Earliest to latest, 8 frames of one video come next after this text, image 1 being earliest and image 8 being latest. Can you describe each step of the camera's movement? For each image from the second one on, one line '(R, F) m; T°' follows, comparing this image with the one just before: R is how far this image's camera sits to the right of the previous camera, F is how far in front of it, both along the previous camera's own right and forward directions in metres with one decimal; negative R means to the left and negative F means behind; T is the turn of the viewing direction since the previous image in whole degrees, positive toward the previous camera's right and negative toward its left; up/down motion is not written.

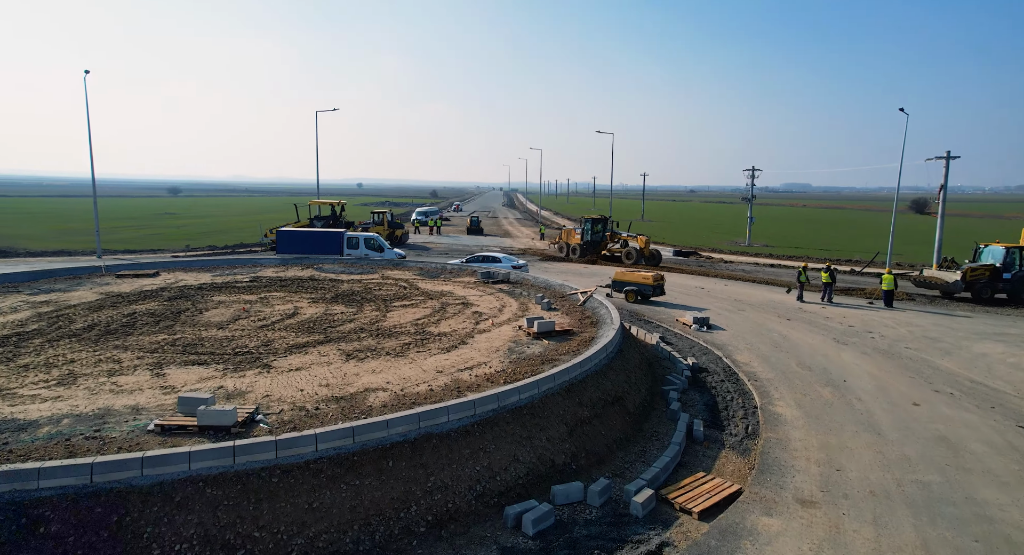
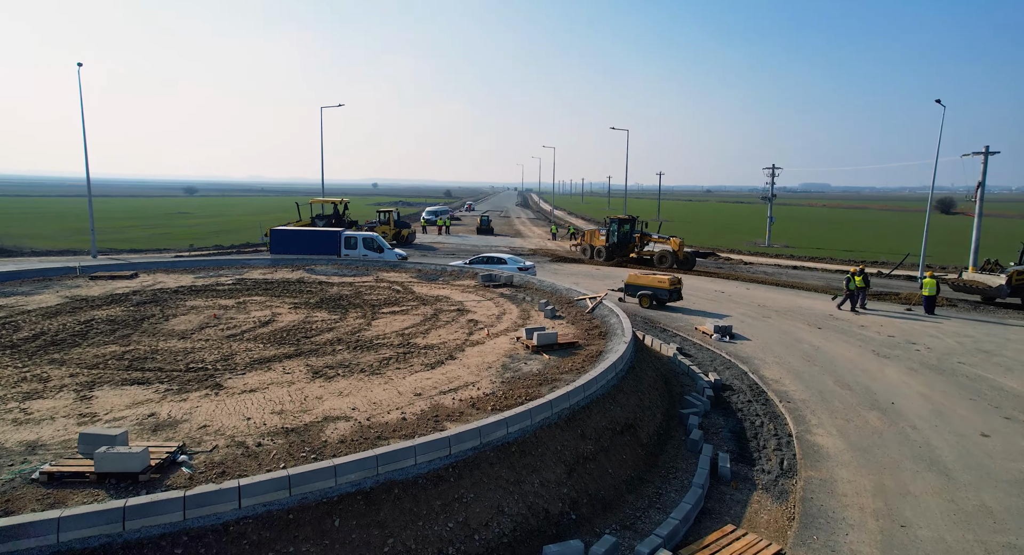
(+0.4, +1.8) m; -1°
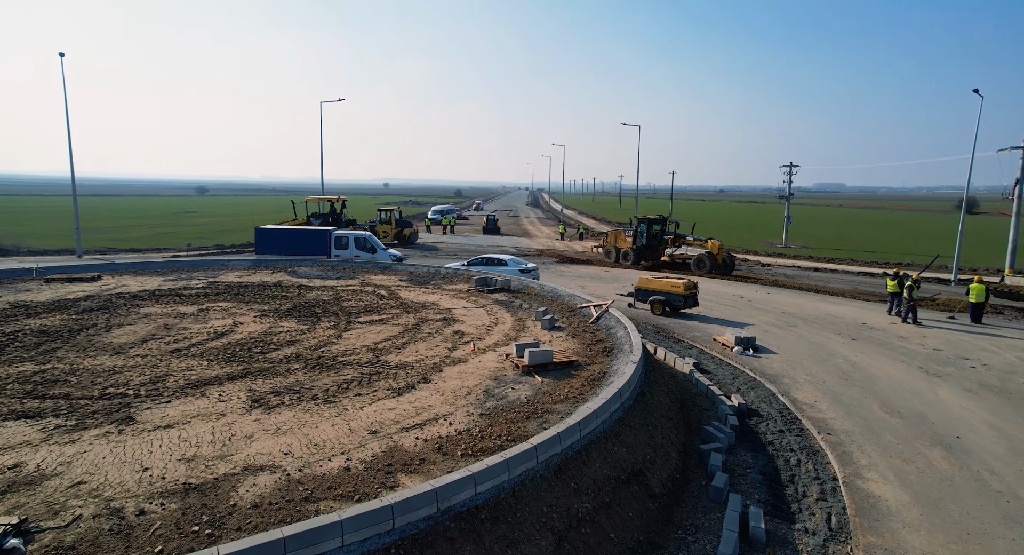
(+0.4, +2.1) m; -1°
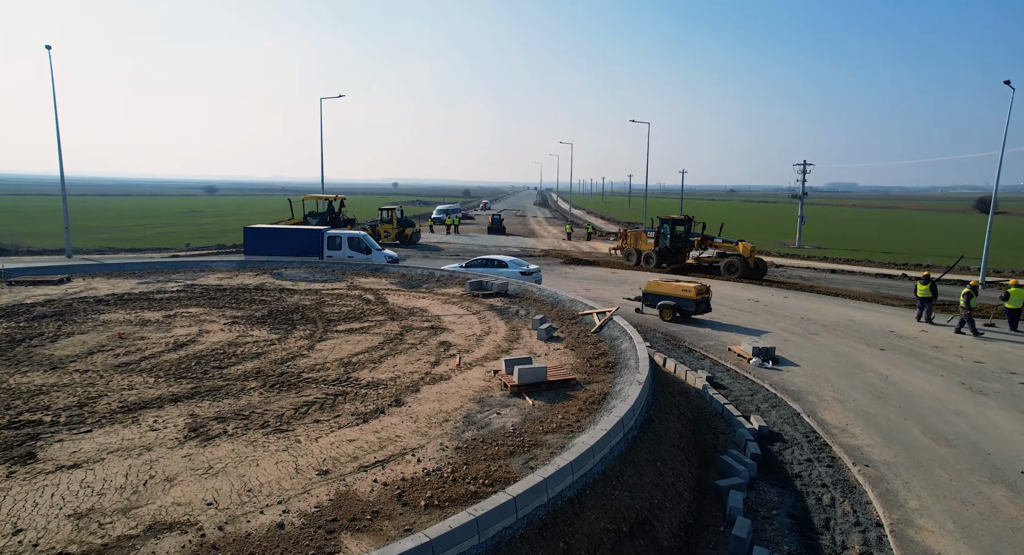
(+0.3, +1.4) m; -1°
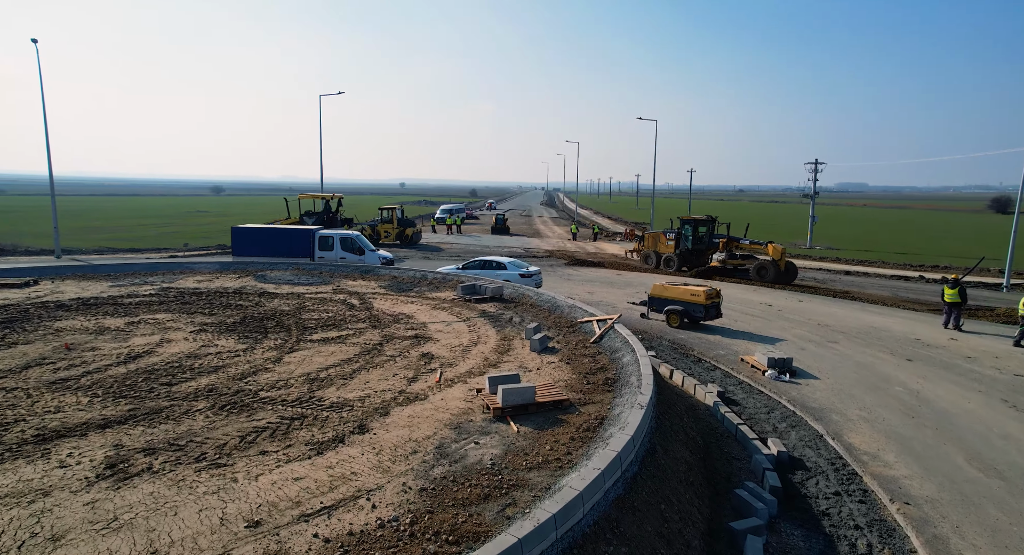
(+0.3, +1.2) m; -1°
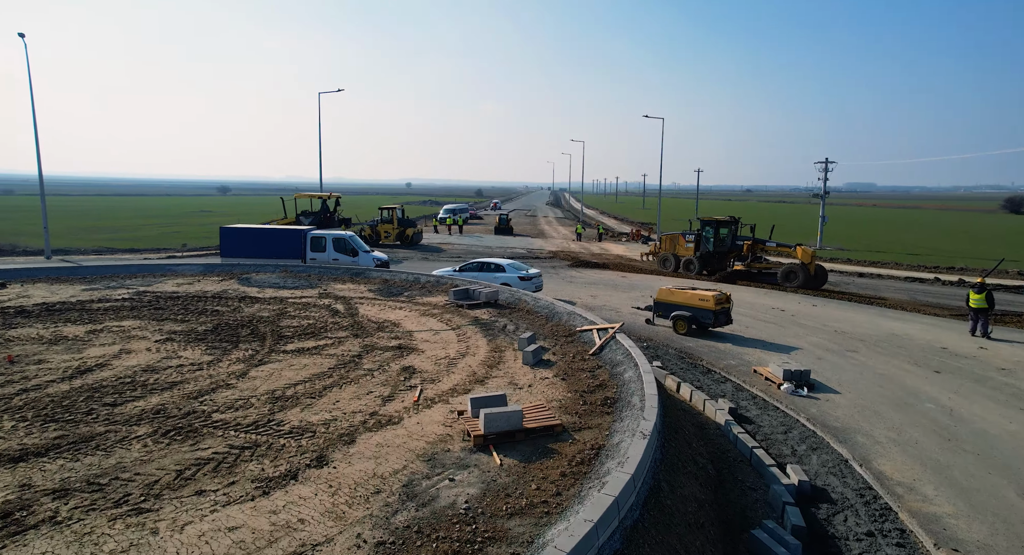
(+0.3, +1.1) m; -1°
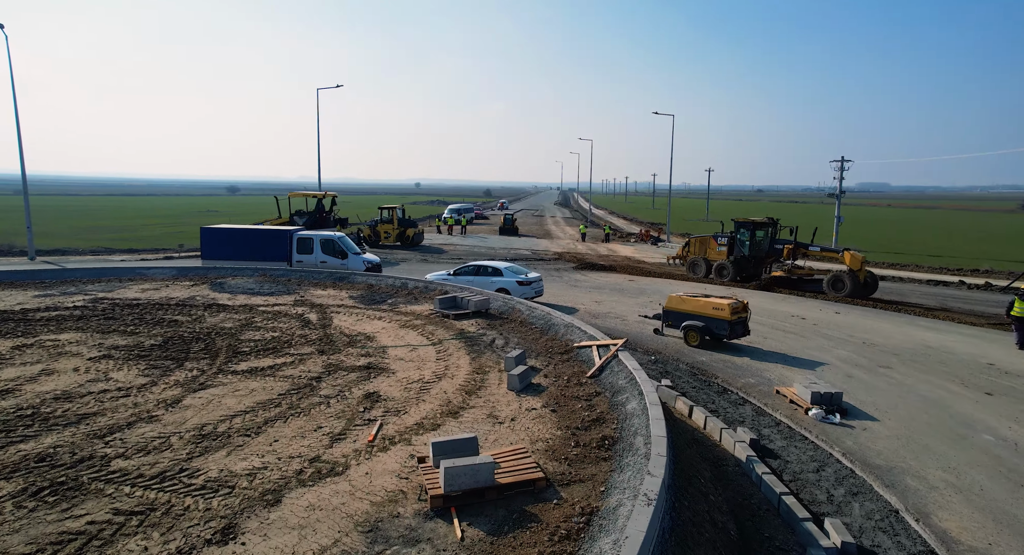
(+0.4, +1.6) m; -1°
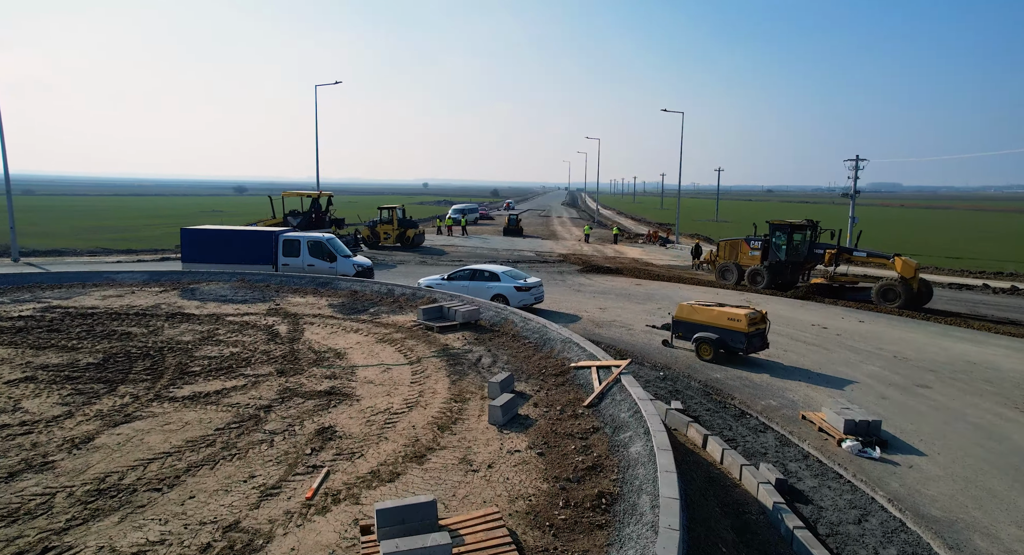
(+0.3, +1.5) m; -1°
